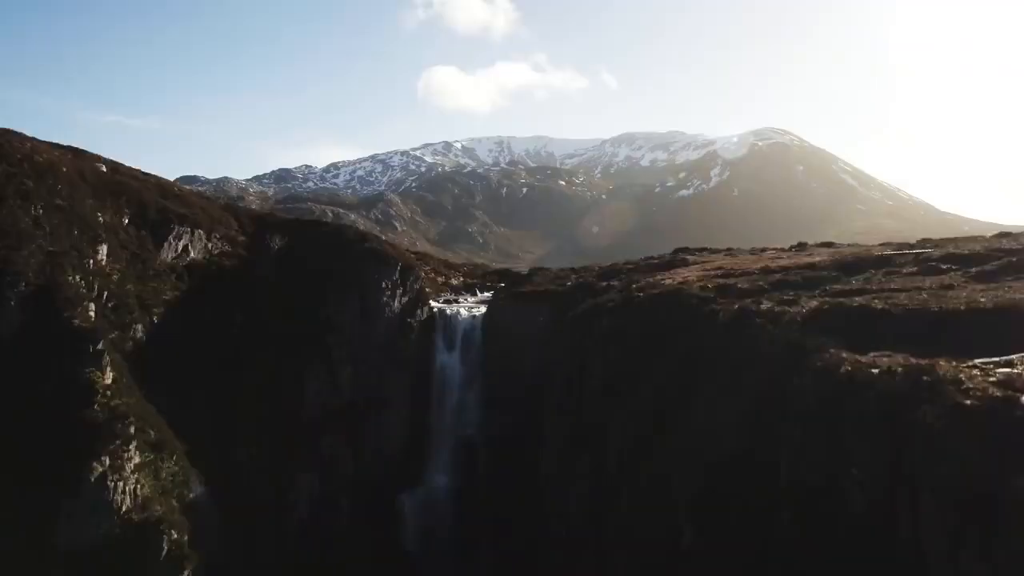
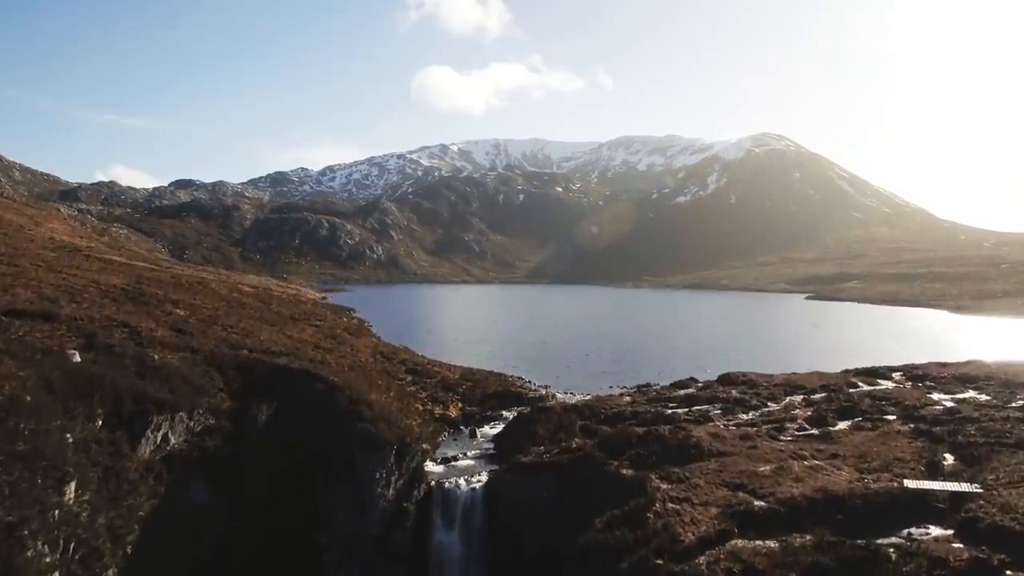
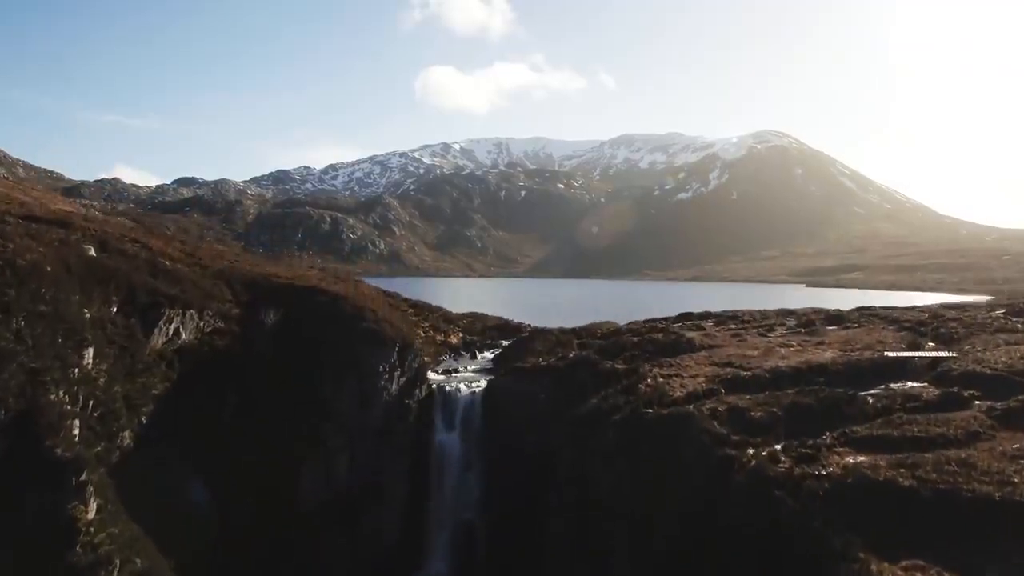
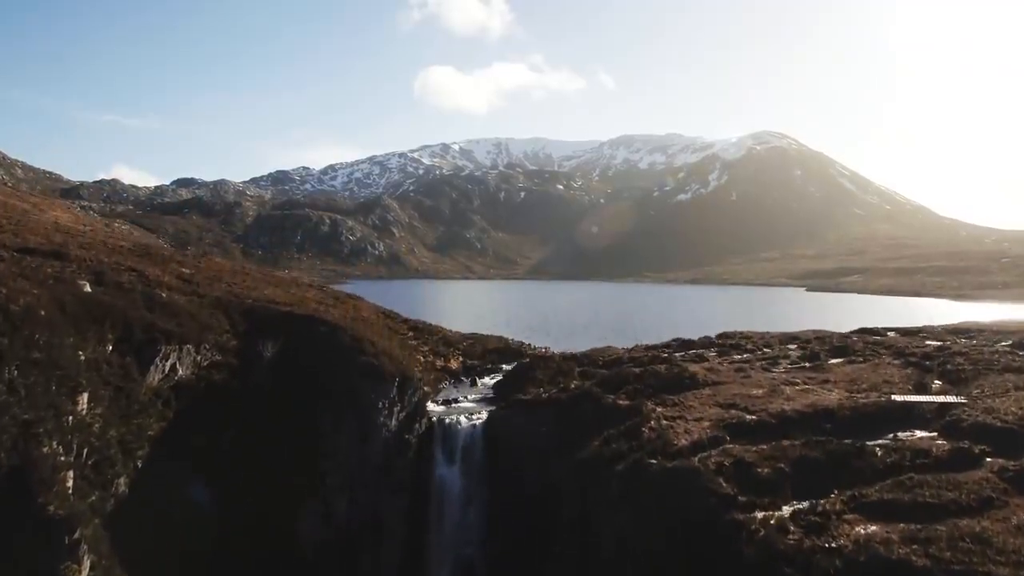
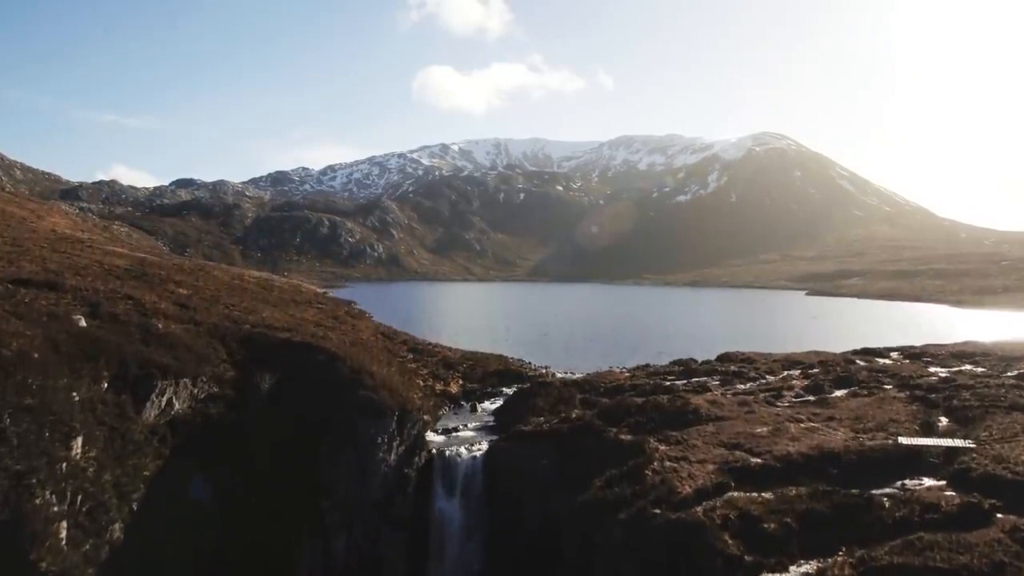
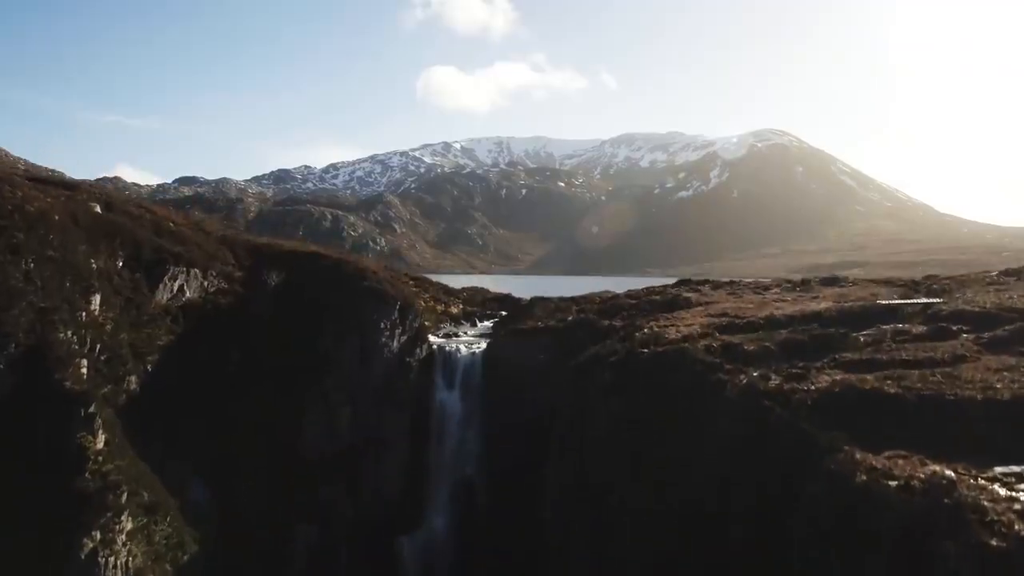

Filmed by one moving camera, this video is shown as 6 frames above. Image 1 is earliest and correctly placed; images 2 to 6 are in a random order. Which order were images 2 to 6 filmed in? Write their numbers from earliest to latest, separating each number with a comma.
6, 3, 4, 5, 2
